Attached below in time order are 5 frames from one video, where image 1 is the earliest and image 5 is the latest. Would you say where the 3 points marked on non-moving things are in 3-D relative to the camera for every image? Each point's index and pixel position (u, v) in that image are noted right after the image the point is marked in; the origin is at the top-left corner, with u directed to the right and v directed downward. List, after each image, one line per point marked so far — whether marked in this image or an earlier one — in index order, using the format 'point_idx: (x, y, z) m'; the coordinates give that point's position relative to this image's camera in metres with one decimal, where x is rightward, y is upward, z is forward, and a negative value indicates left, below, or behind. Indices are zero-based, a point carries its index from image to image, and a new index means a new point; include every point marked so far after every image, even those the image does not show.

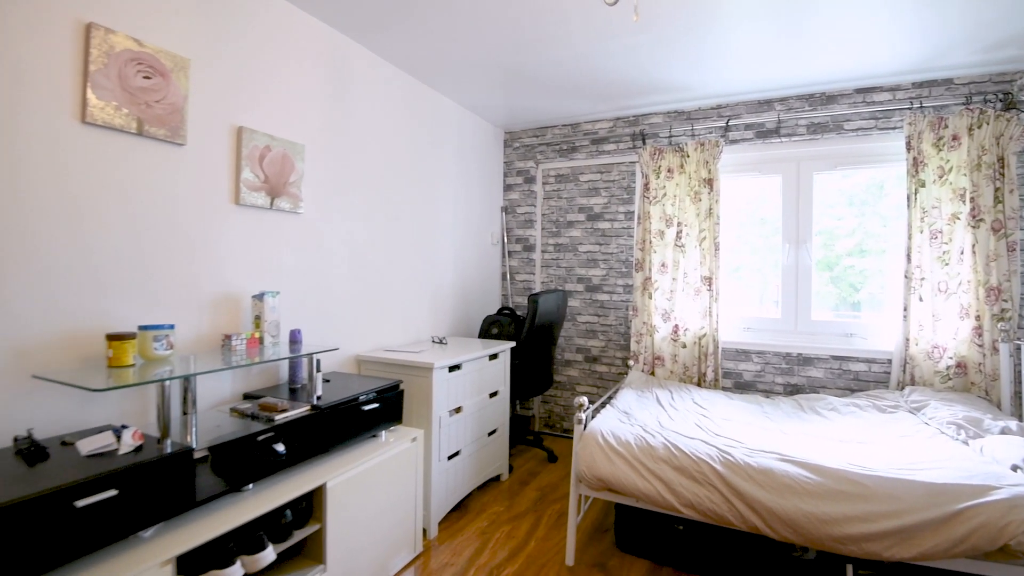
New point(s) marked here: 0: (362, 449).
0: (-0.6, -0.6, +1.9) m
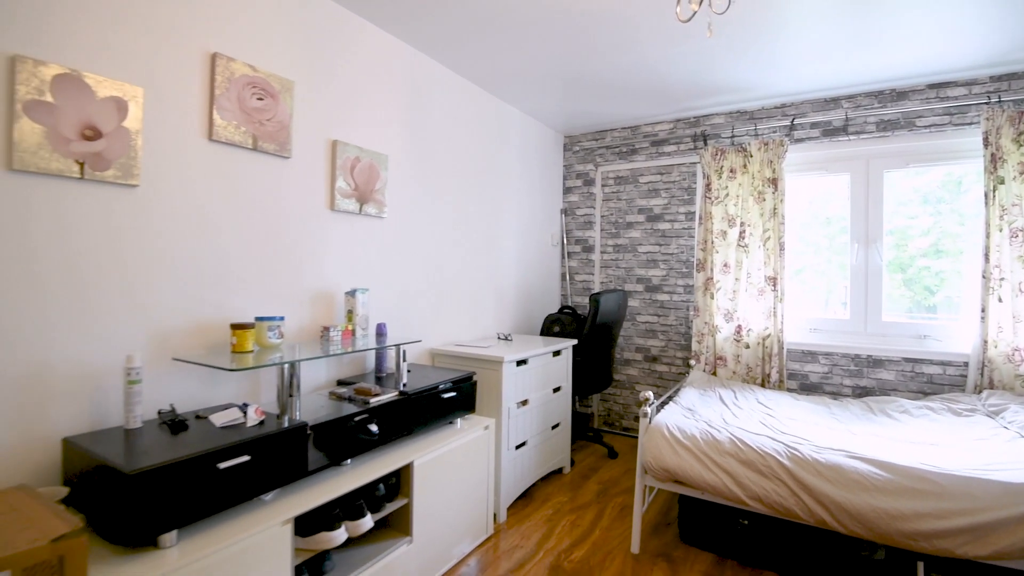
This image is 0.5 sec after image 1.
0: (-0.3, -0.6, +2.0) m
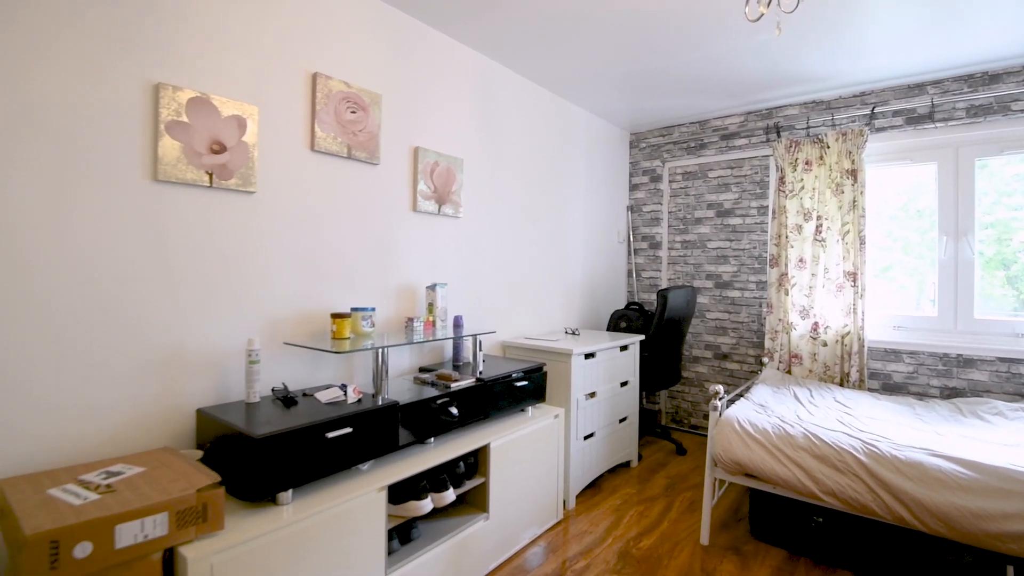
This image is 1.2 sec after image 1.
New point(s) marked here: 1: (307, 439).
0: (0.0, -0.6, +2.2) m
1: (-0.6, -0.4, +1.4) m
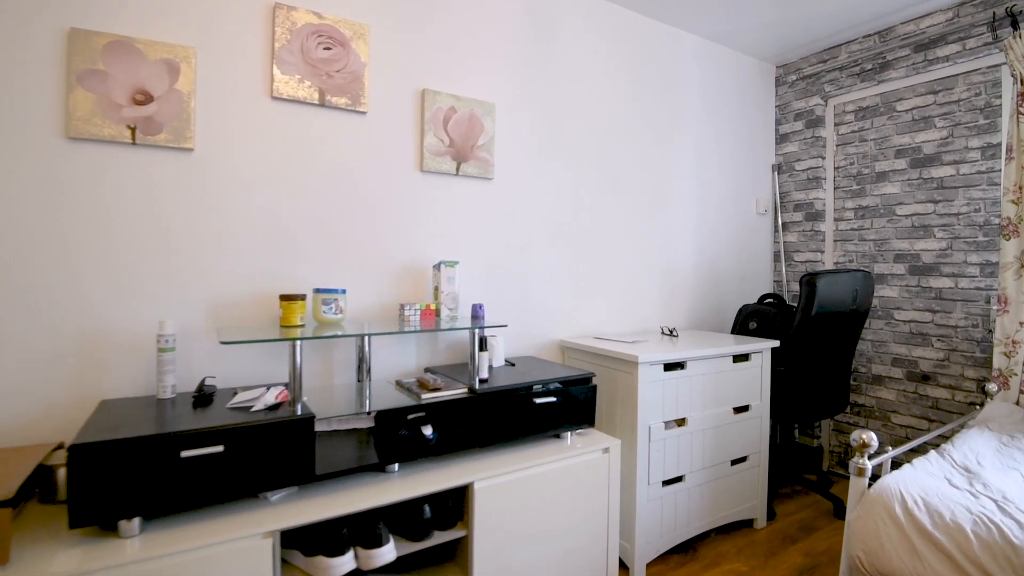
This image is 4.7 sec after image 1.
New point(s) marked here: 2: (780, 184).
0: (+0.1, -0.5, +1.6) m
1: (-0.7, -0.3, +1.0) m
2: (+1.5, +0.6, +2.9) m
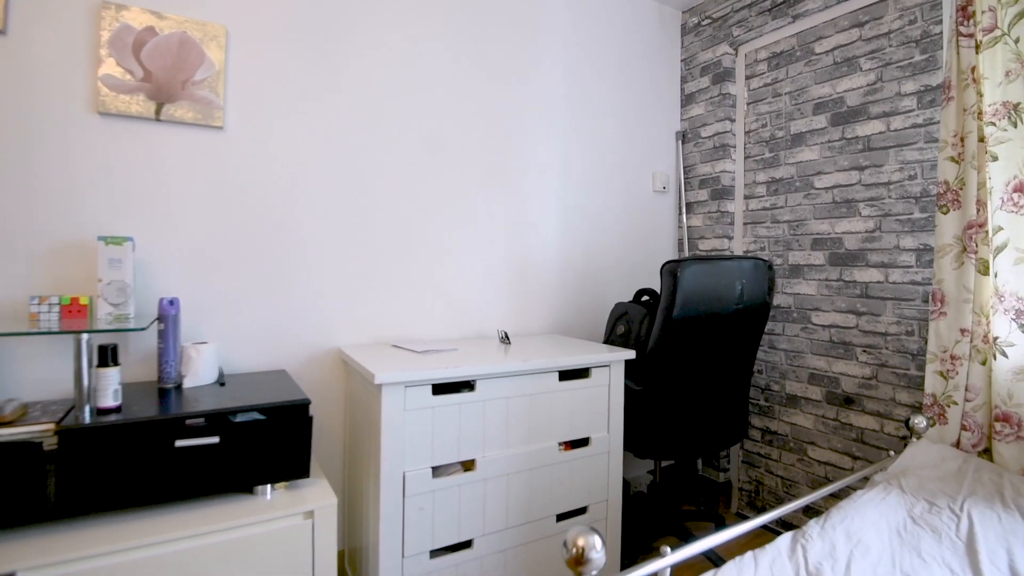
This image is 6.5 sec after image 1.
0: (-0.7, -0.5, +1.1) m
1: (-1.5, -0.3, +0.6) m
2: (+0.8, +0.6, +2.3) m
